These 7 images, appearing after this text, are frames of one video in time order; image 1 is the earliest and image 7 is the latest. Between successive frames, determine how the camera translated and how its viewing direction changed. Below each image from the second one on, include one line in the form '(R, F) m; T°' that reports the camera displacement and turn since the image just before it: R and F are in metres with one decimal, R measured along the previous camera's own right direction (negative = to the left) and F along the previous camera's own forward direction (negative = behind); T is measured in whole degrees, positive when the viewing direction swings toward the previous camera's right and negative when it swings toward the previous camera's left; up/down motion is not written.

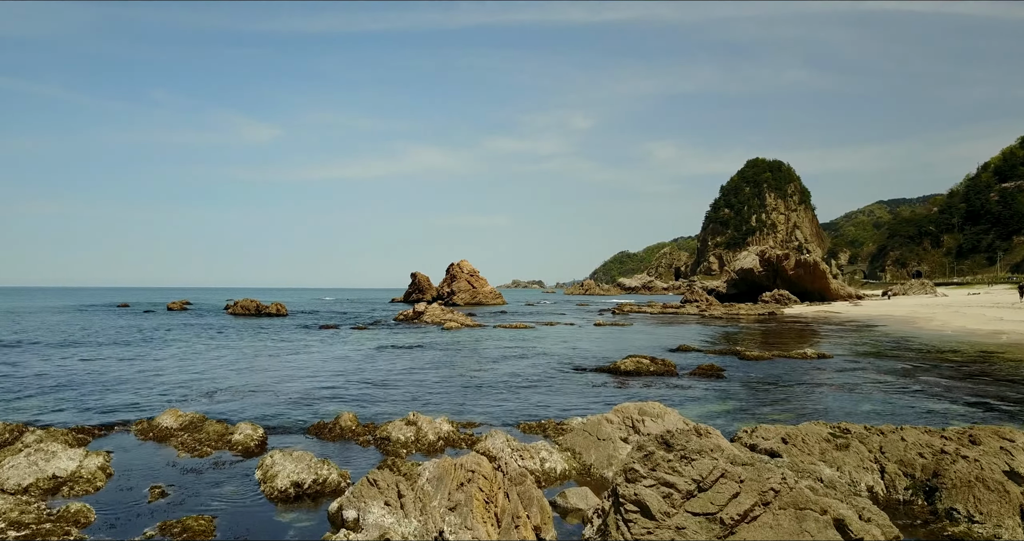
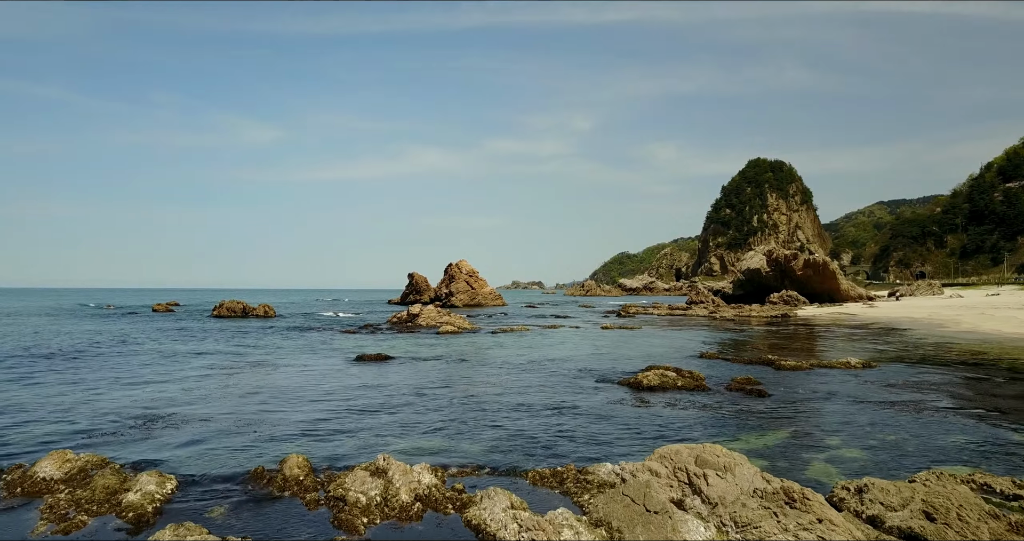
(-0.1, +3.5) m; 0°
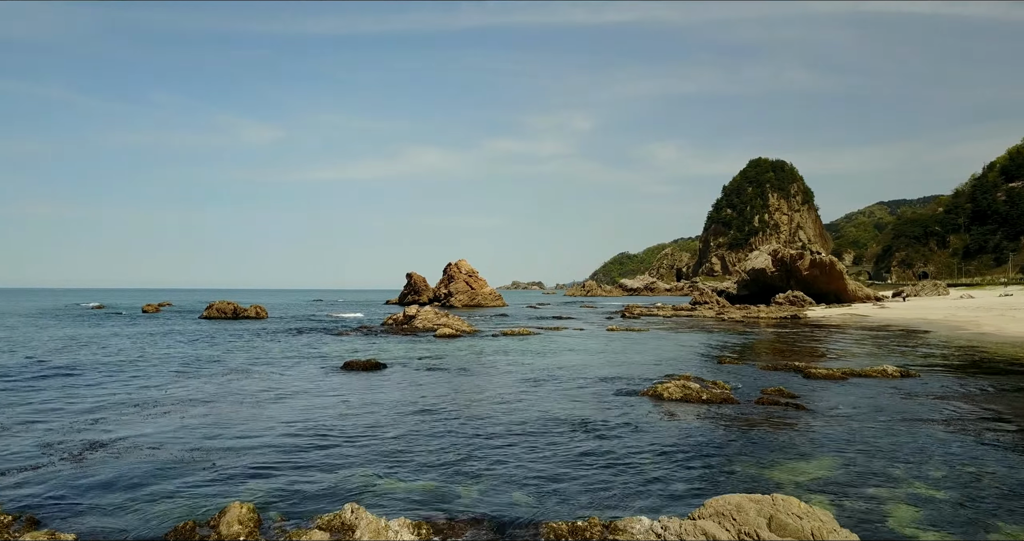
(-0.1, +2.3) m; 0°
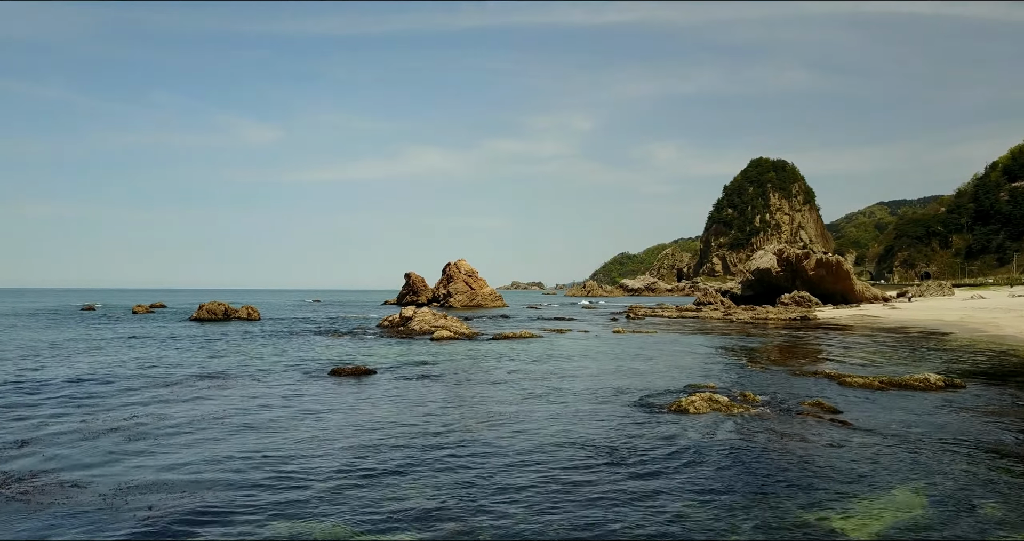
(-0.1, +2.2) m; 0°
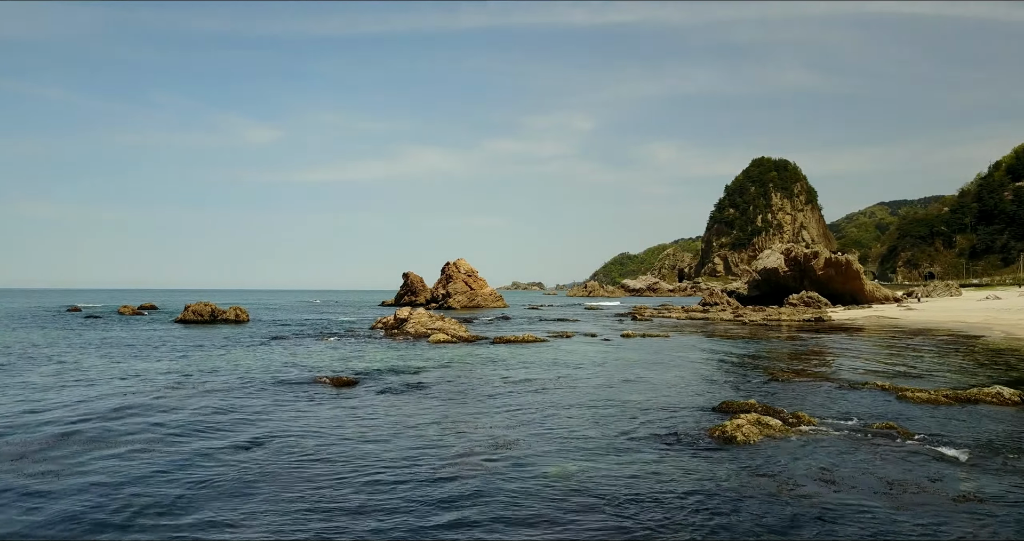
(-0.1, +2.9) m; 0°
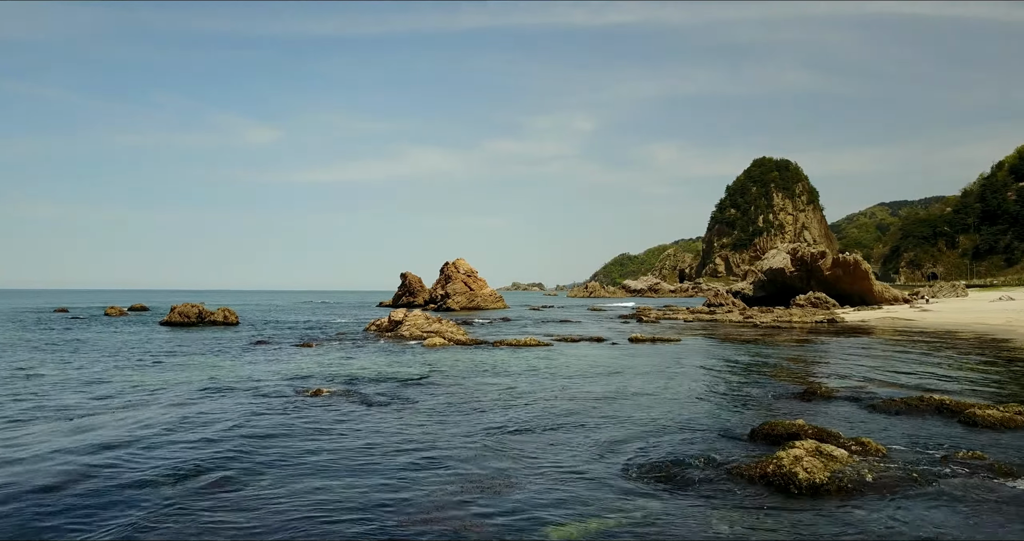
(-0.1, +2.5) m; 0°
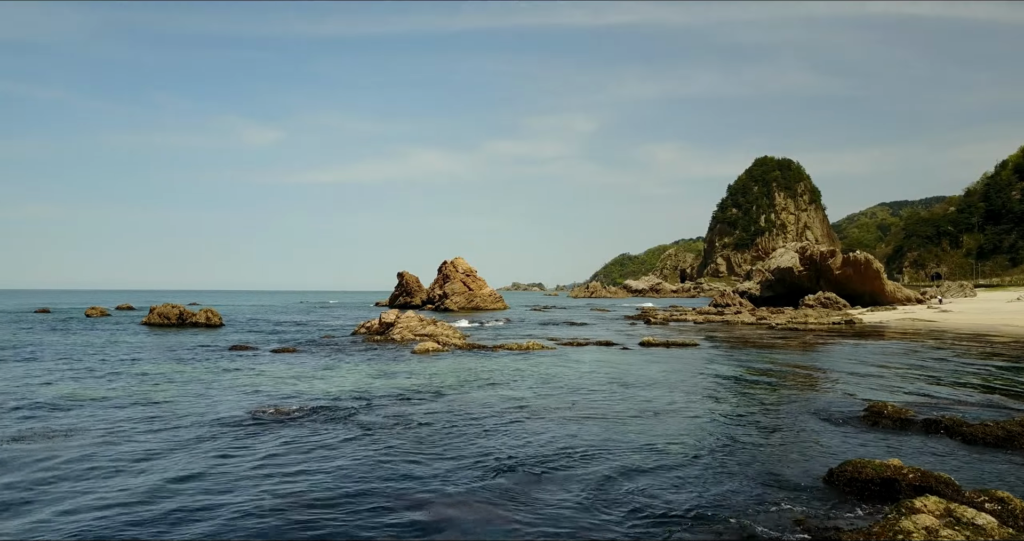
(-0.1, +3.2) m; 0°
